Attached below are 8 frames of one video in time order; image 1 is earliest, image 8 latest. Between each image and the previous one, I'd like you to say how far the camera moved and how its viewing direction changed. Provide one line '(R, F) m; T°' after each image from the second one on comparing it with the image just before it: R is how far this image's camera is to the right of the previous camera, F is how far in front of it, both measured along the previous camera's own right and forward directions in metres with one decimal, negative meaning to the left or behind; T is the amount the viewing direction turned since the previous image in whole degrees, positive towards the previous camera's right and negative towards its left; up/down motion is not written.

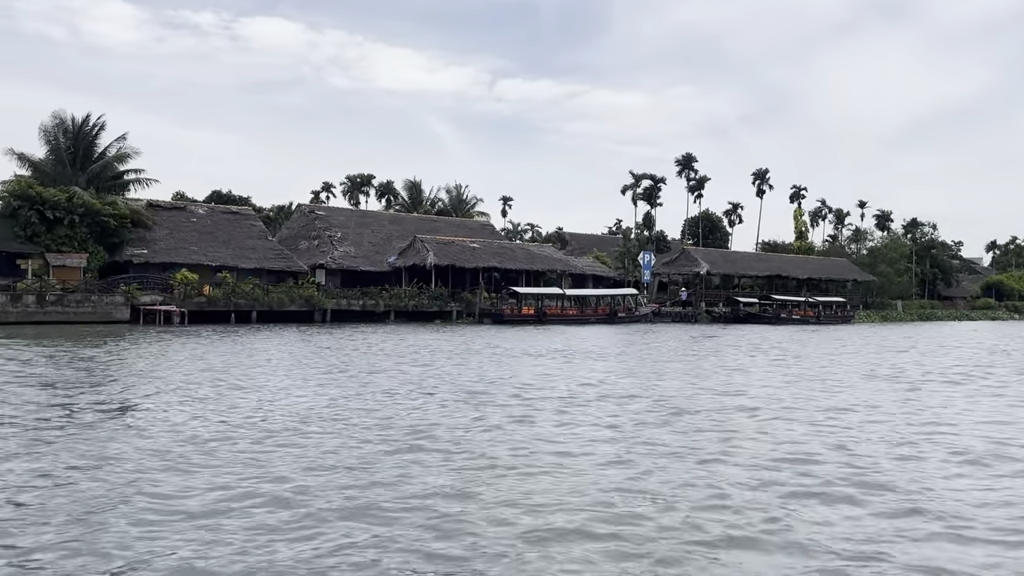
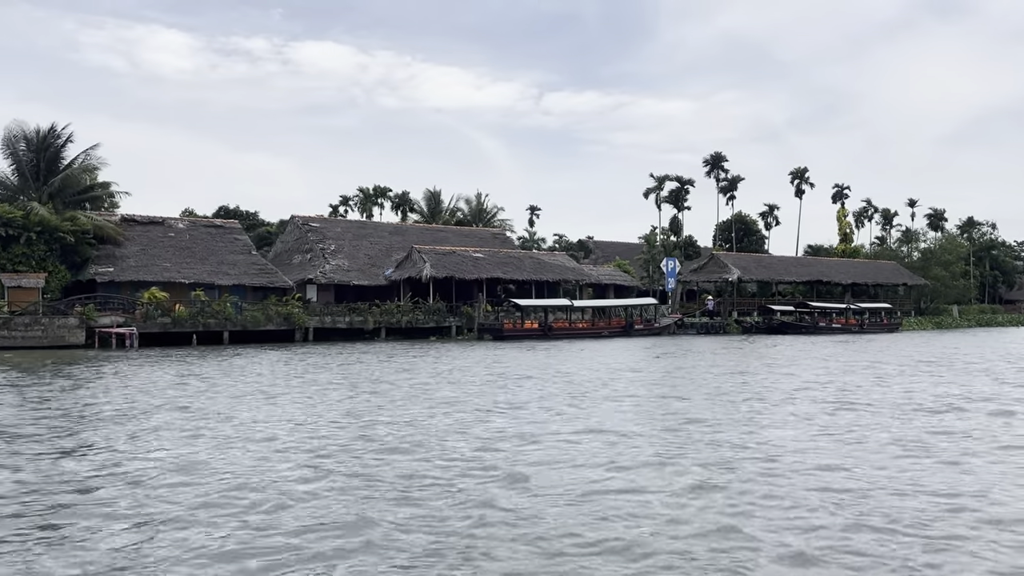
(+1.6, +2.5) m; -3°
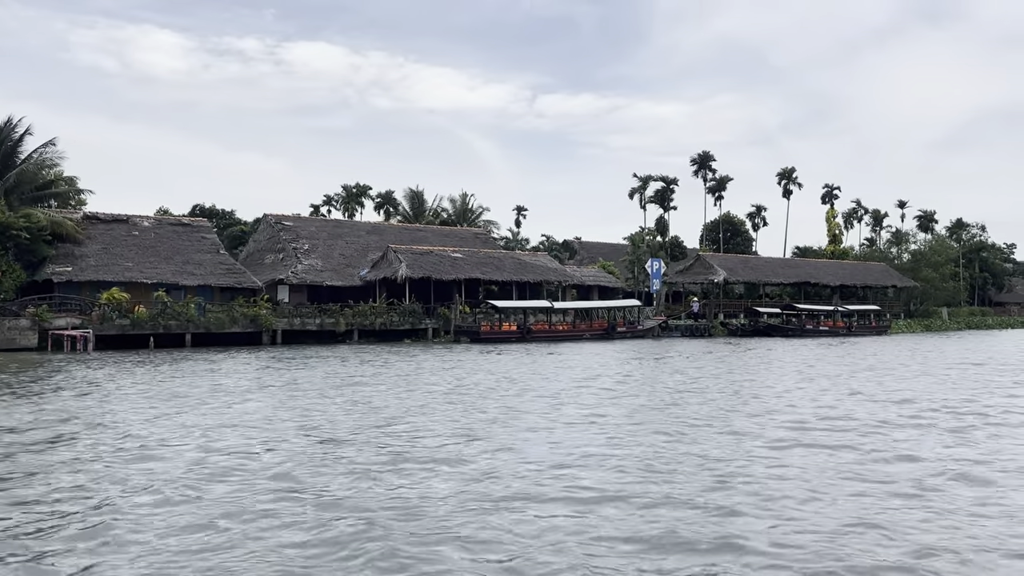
(+0.5, +0.9) m; +1°
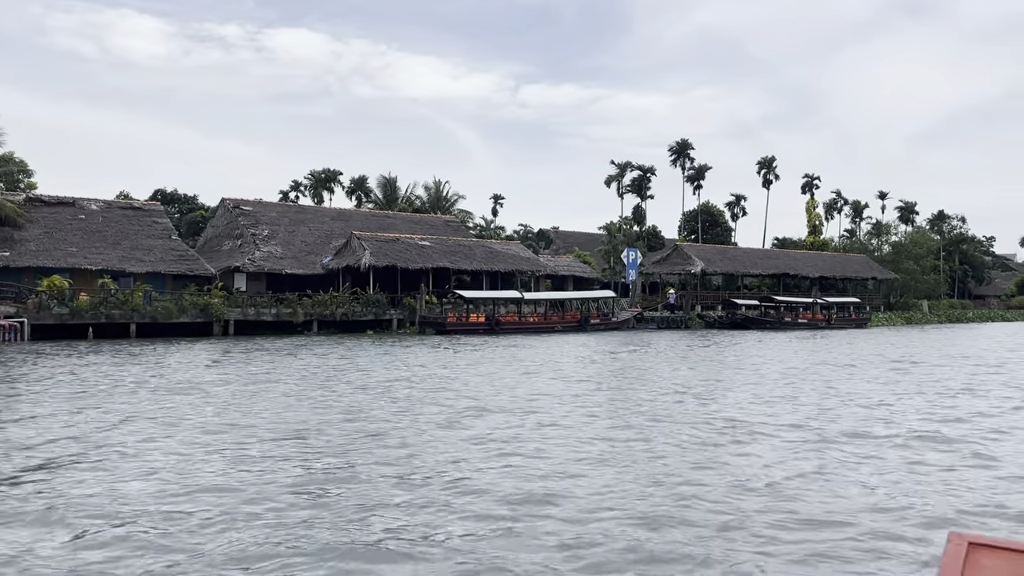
(+0.4, +1.1) m; +1°
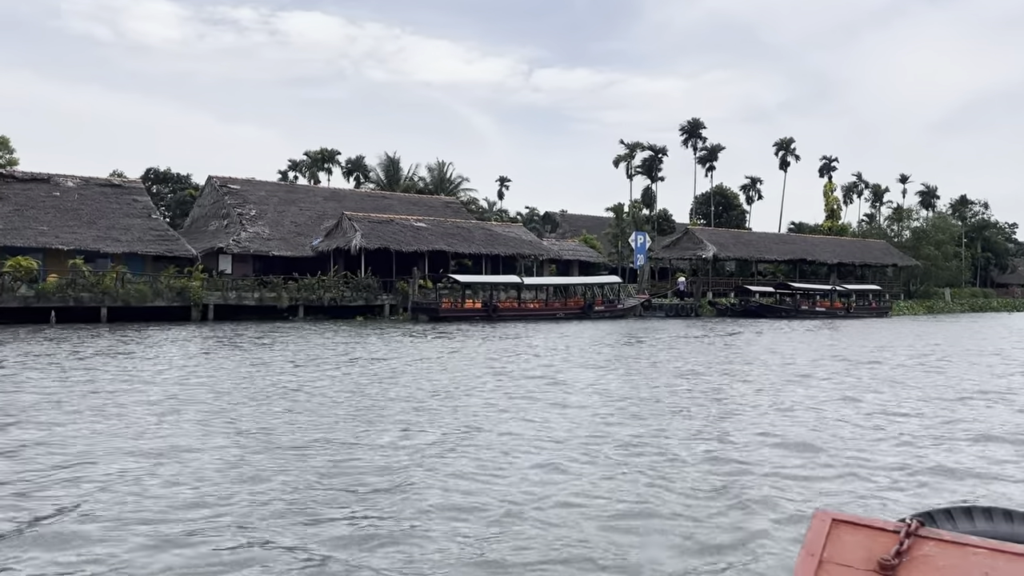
(+0.4, +1.5) m; -1°
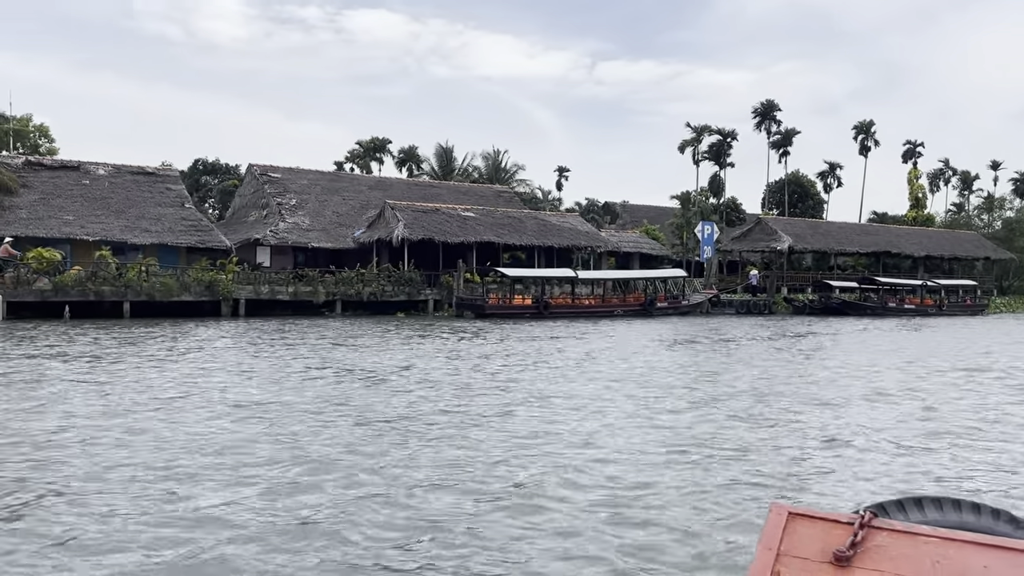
(+0.2, +2.0) m; -4°
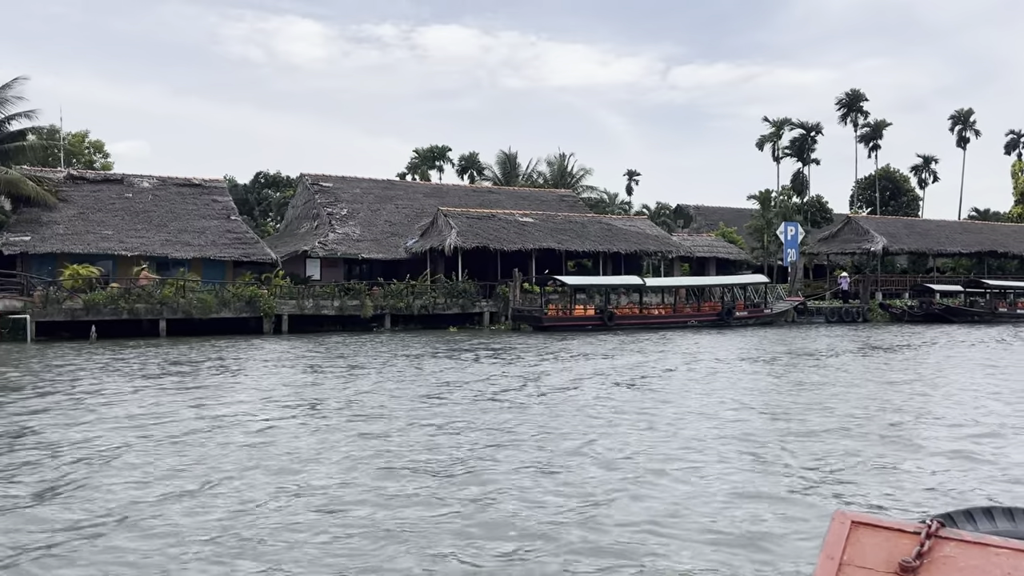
(+0.3, +1.7) m; -5°
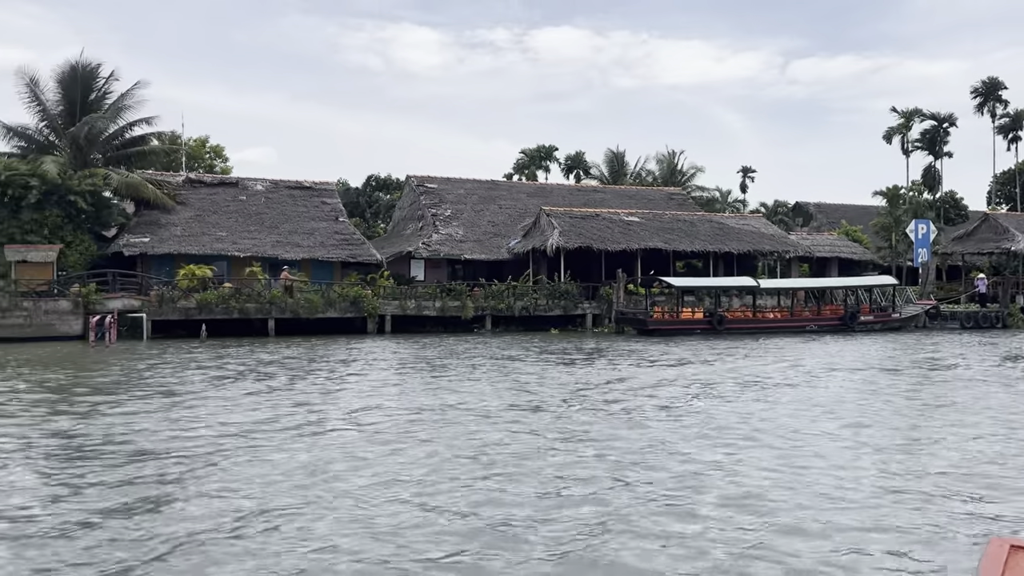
(+0.1, +0.5) m; -8°
